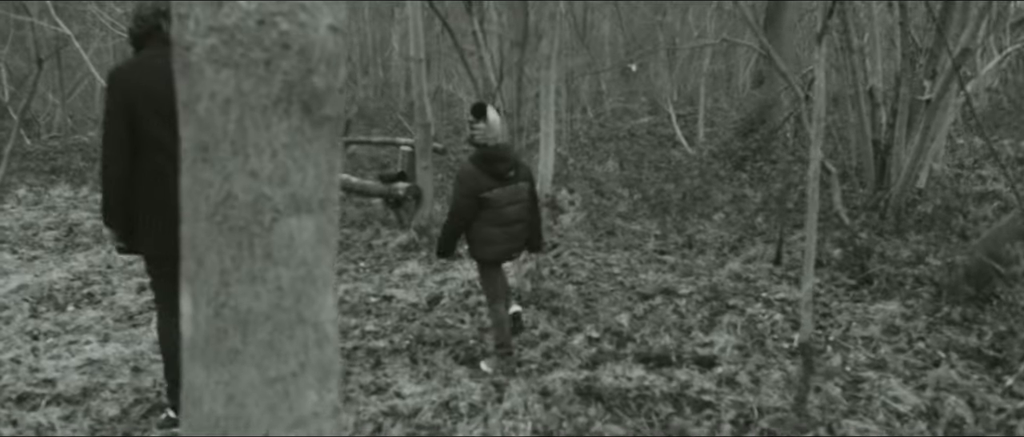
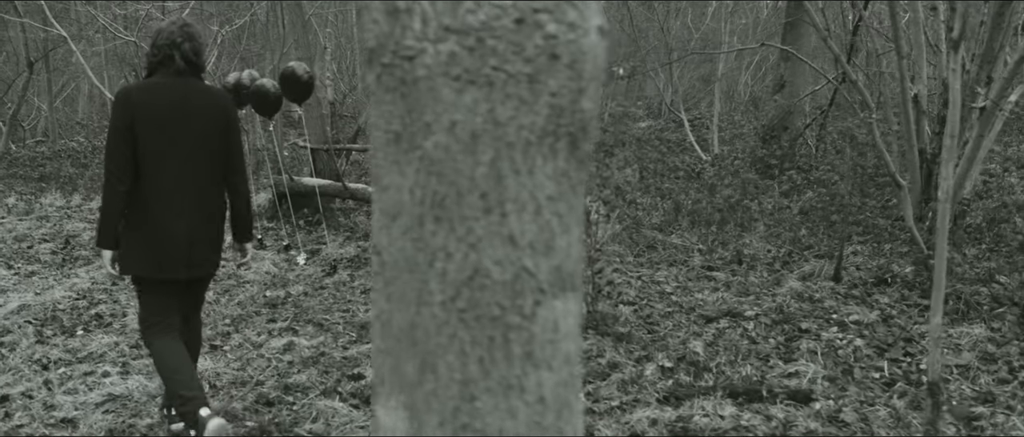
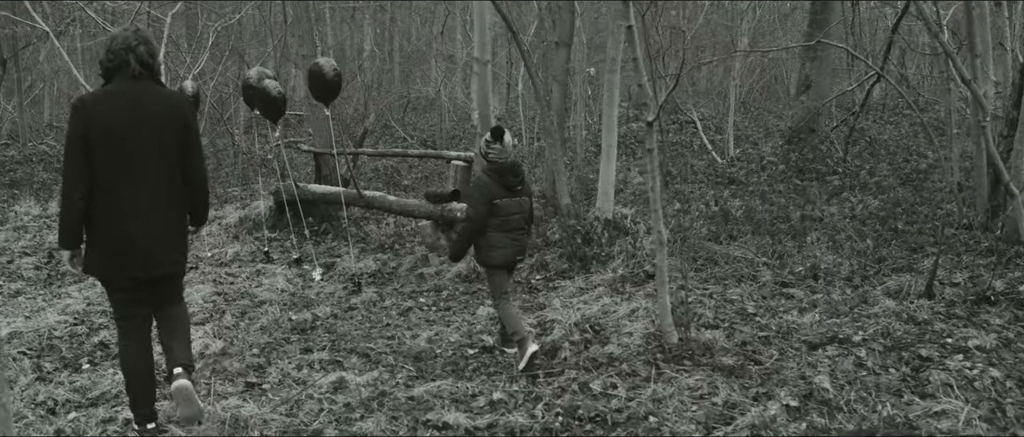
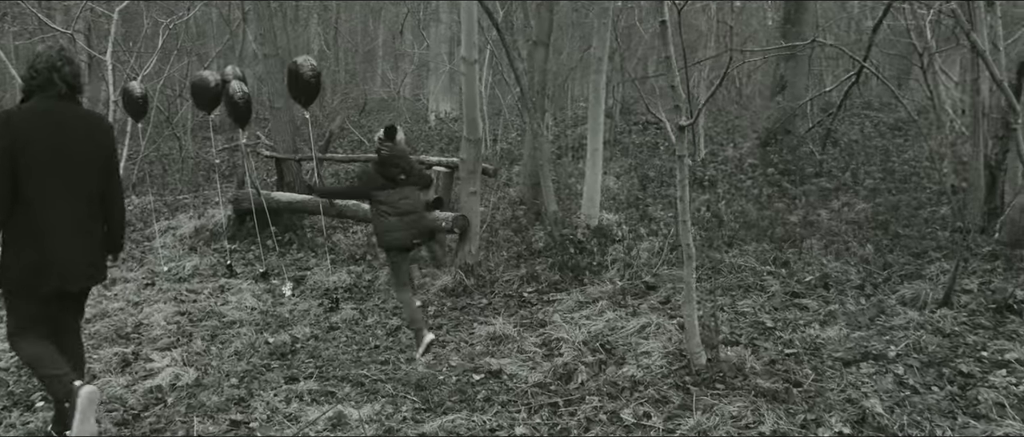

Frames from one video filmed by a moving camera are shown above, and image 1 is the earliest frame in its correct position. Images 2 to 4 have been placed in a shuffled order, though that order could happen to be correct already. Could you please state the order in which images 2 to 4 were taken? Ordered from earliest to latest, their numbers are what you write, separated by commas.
2, 3, 4
